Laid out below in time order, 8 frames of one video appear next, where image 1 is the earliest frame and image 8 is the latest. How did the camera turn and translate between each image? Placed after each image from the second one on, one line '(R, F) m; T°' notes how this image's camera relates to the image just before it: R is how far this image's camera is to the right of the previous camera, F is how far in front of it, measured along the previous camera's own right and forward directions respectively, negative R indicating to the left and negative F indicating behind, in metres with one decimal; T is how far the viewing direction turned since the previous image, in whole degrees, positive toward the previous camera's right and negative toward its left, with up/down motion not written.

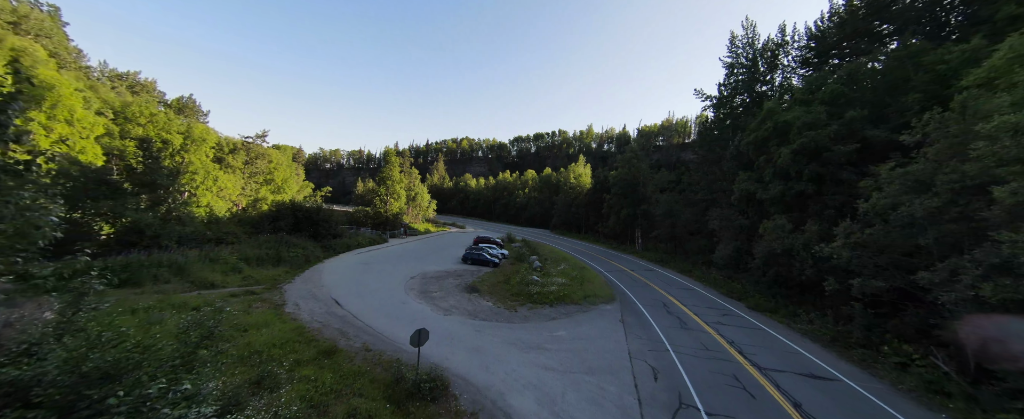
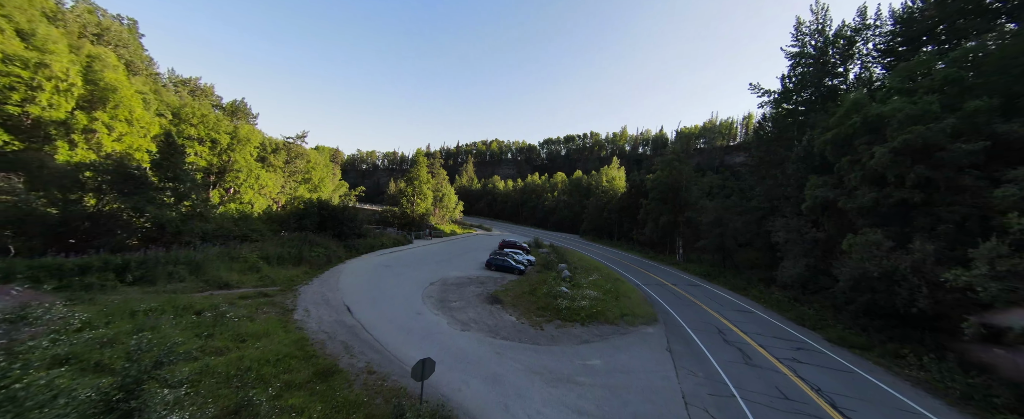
(0.0, +1.7) m; -5°
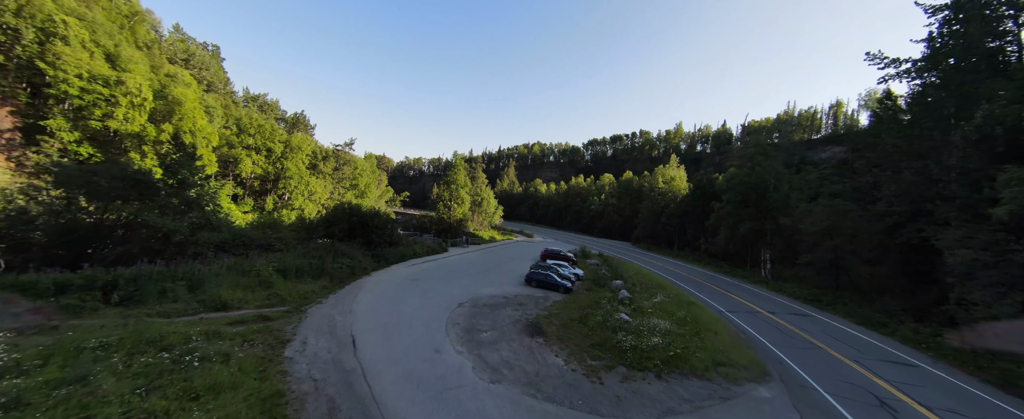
(-0.1, +3.4) m; -8°
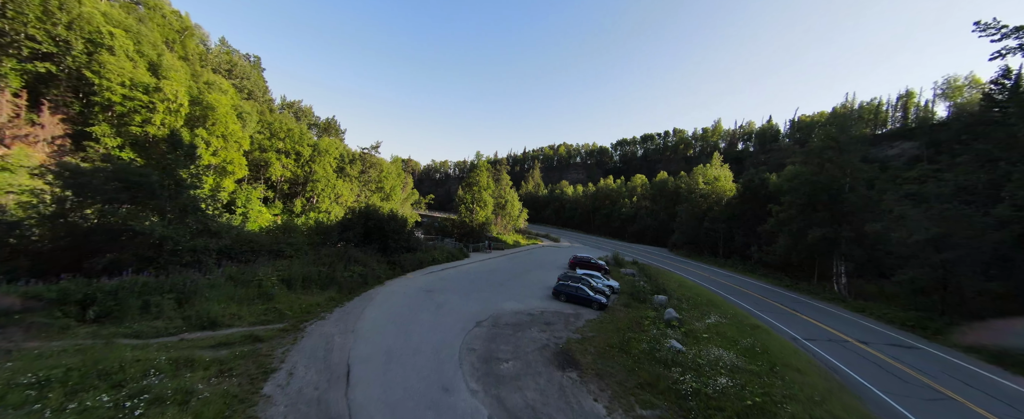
(-0.1, +2.2) m; -5°
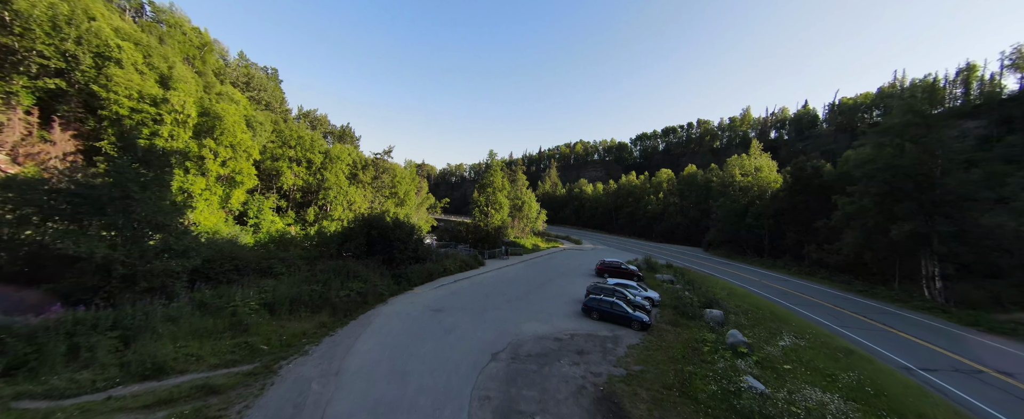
(-0.1, +2.7) m; -3°
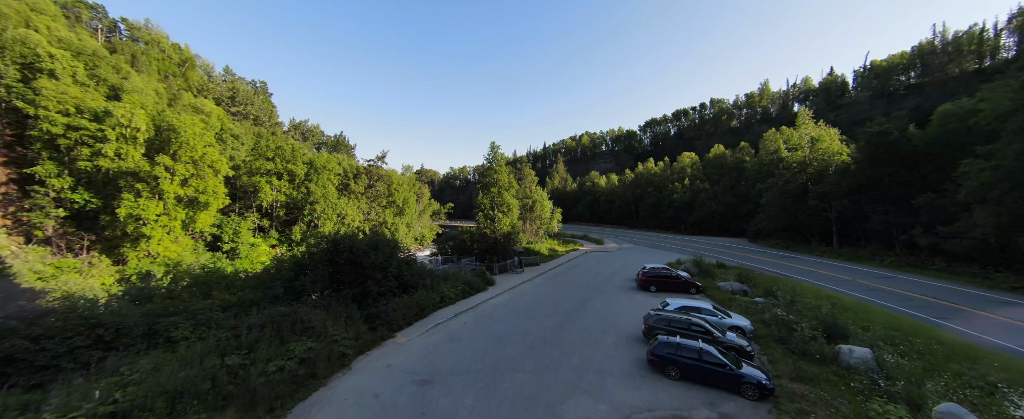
(-0.3, +5.4) m; -1°
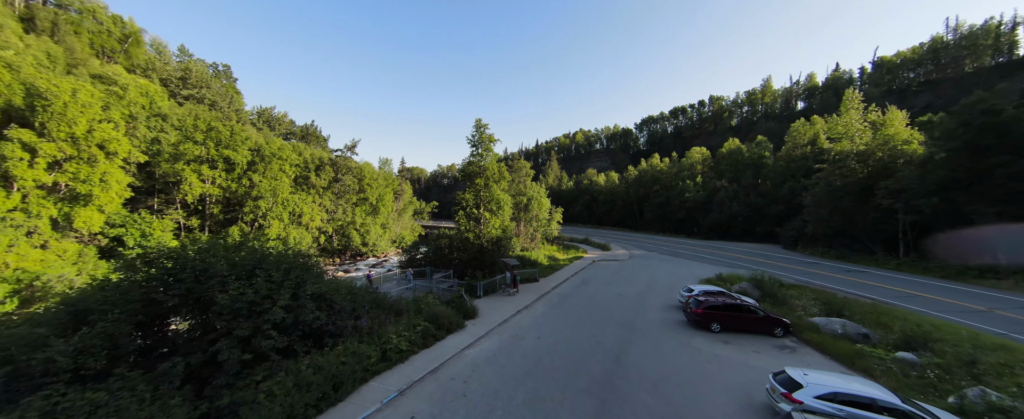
(0.0, +6.6) m; +2°
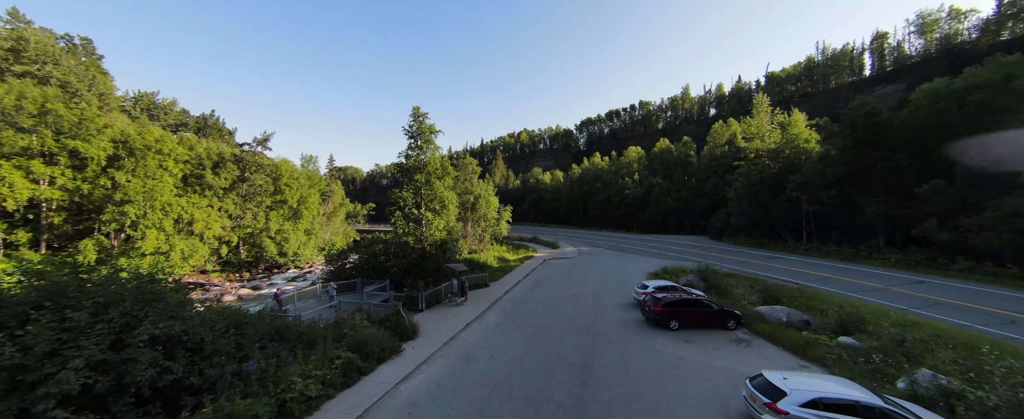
(0.0, +1.8) m; +10°
